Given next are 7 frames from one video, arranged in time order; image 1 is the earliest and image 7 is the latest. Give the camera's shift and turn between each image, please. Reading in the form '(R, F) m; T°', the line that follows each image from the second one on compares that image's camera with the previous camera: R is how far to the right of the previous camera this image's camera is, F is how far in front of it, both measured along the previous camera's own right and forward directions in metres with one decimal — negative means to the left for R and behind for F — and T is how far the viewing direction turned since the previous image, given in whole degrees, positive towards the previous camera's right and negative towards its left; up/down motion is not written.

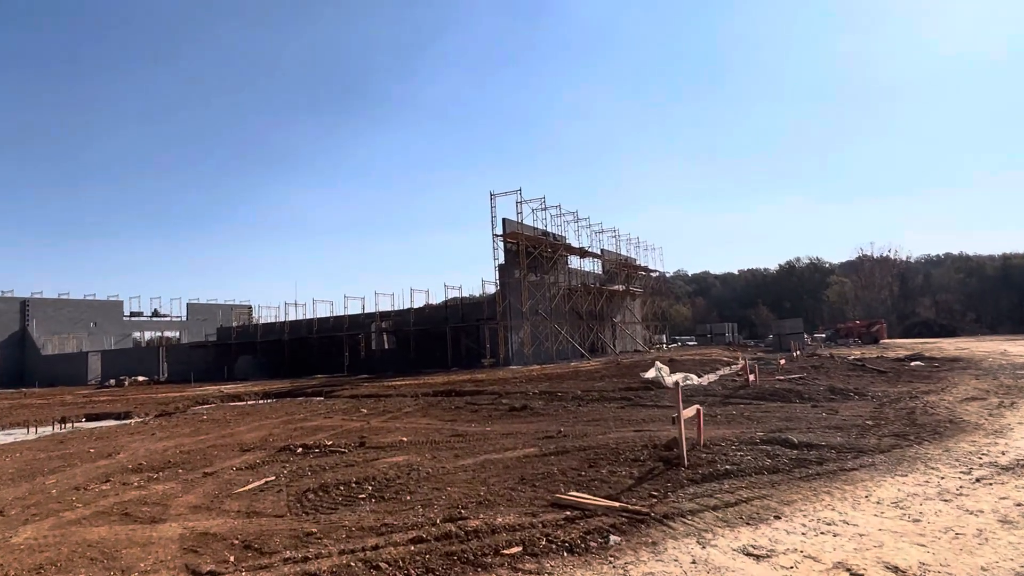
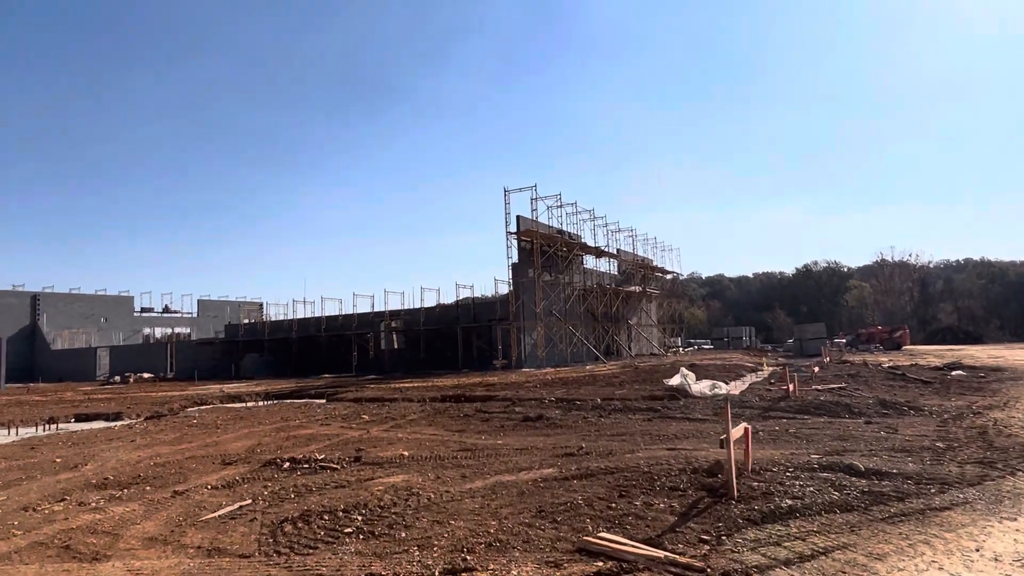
(-0.1, +1.2) m; -1°
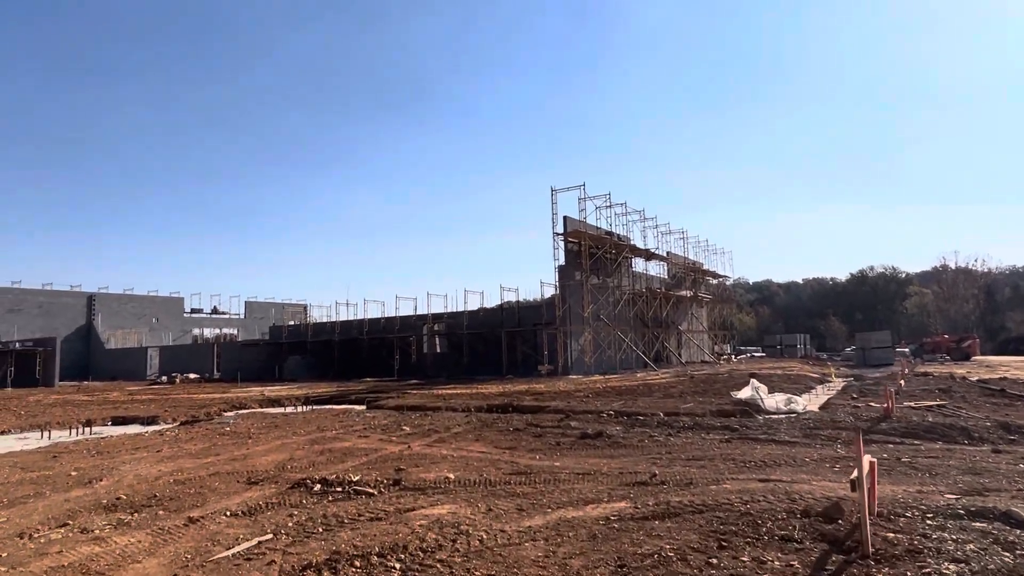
(-0.3, +1.2) m; -4°
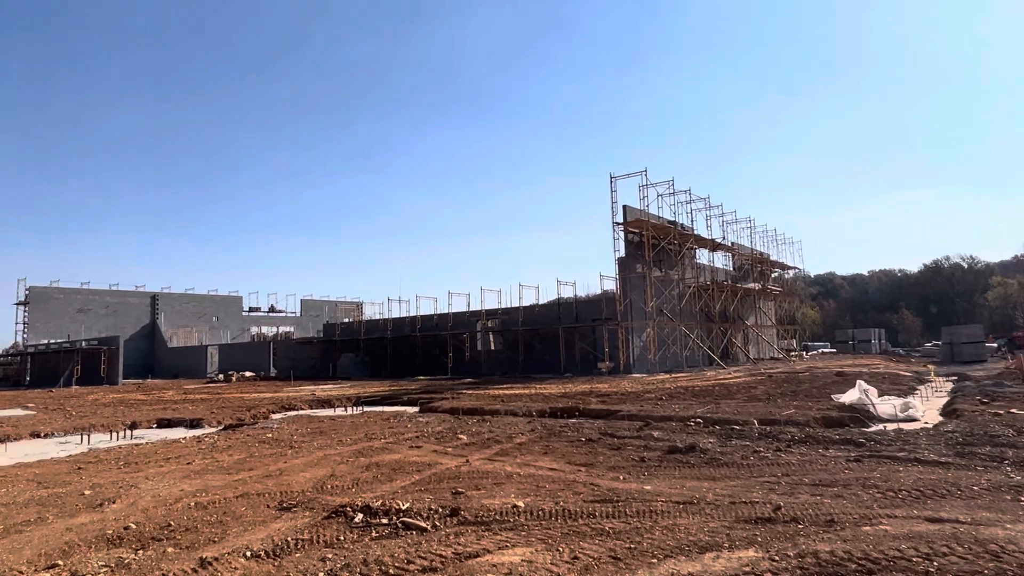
(-0.3, +1.5) m; -5°
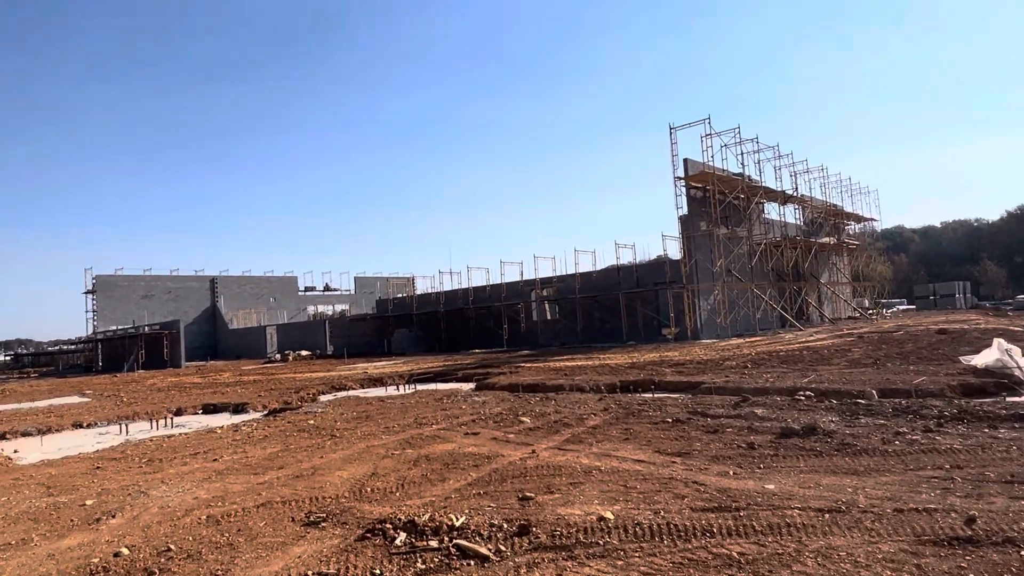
(-0.2, +1.5) m; -5°
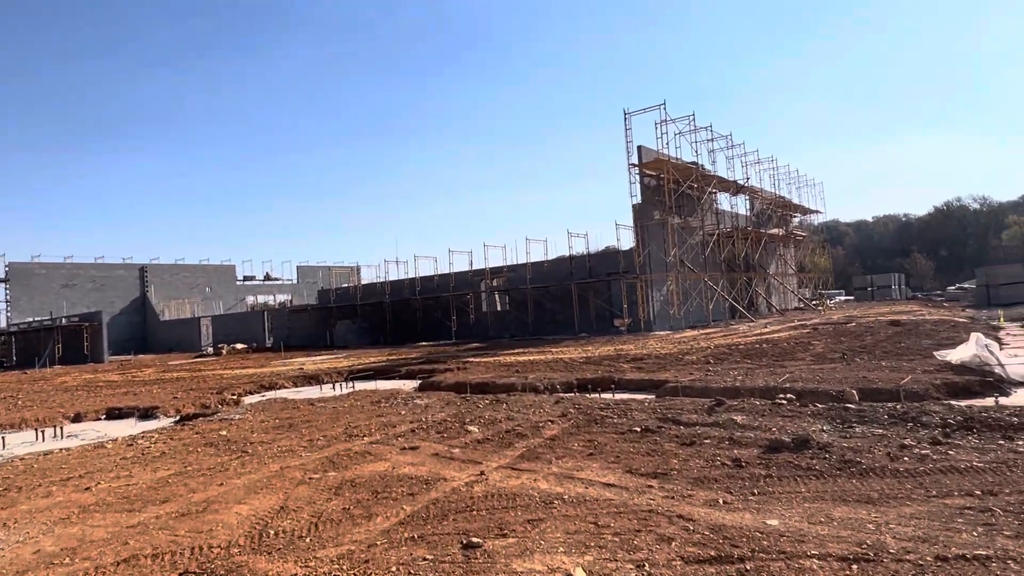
(0.0, +1.2) m; +5°
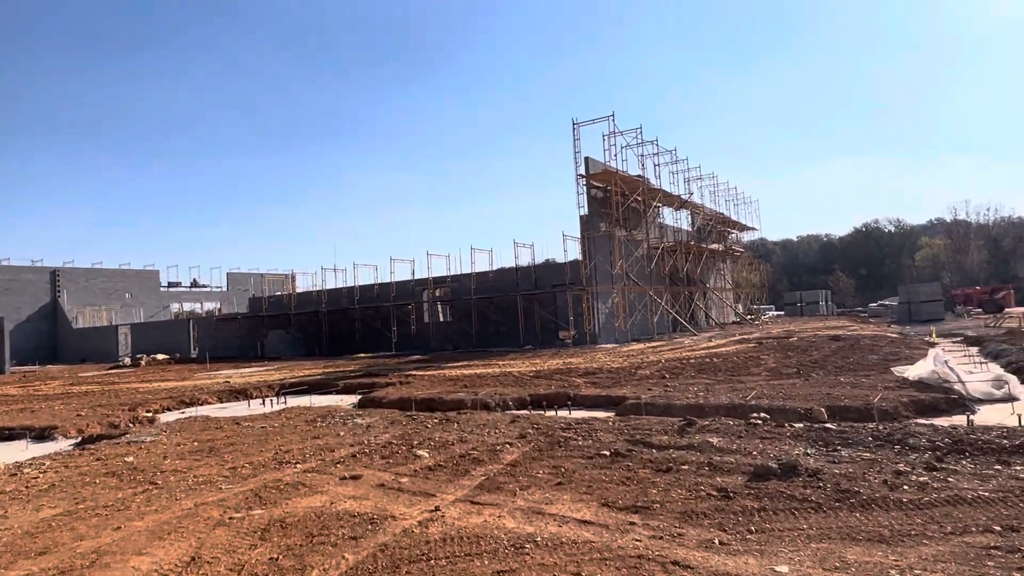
(-0.2, +0.8) m; +5°
